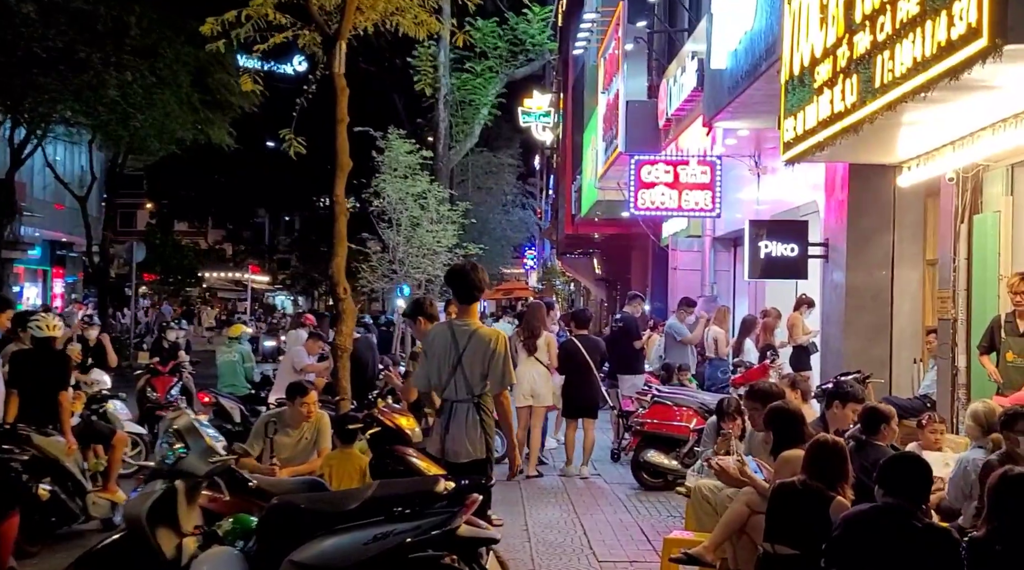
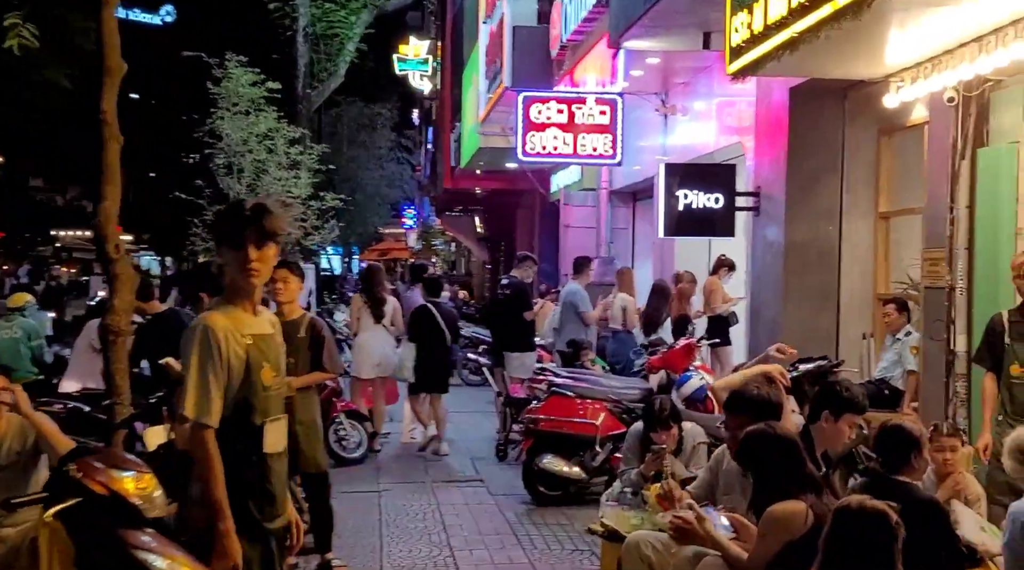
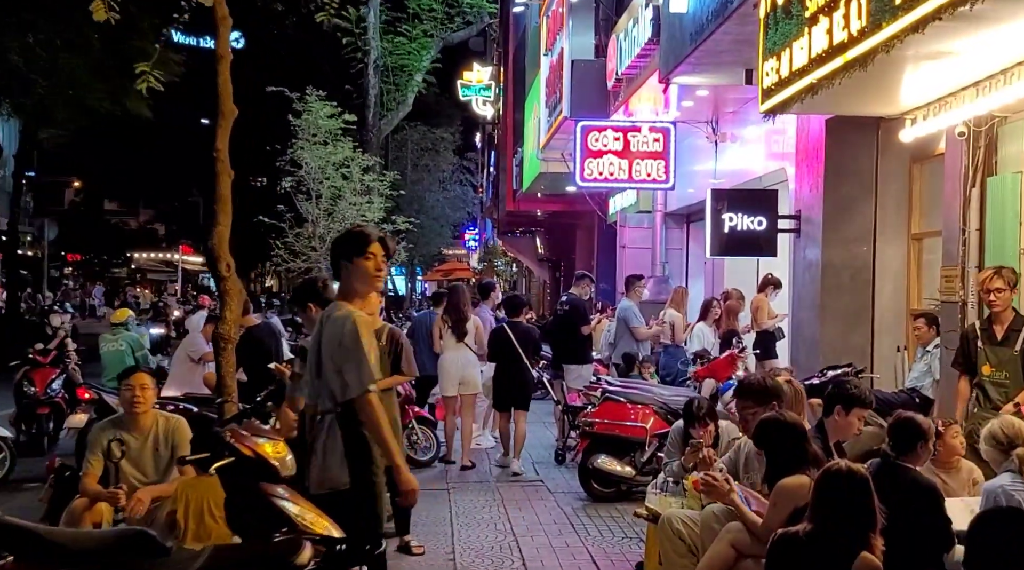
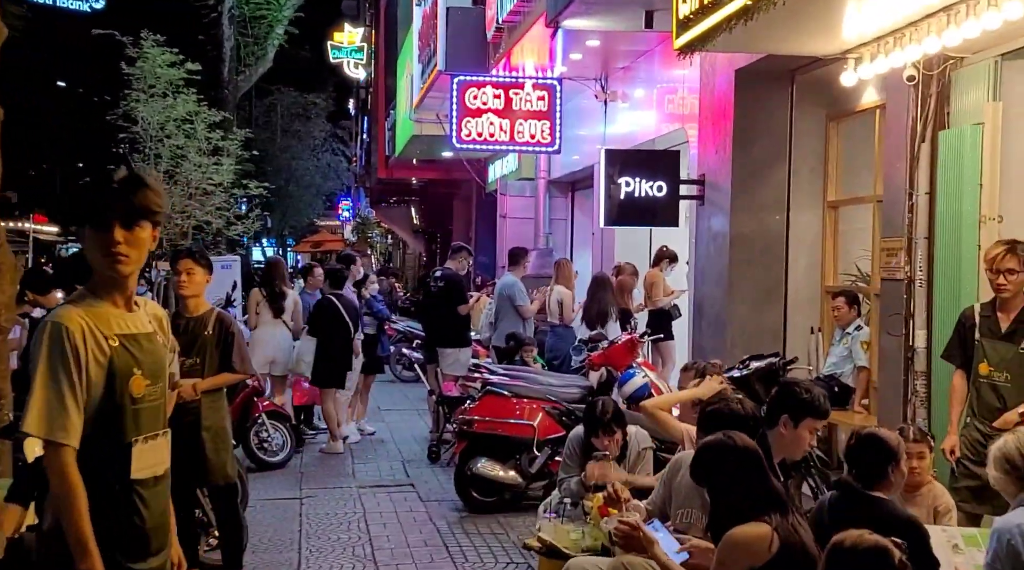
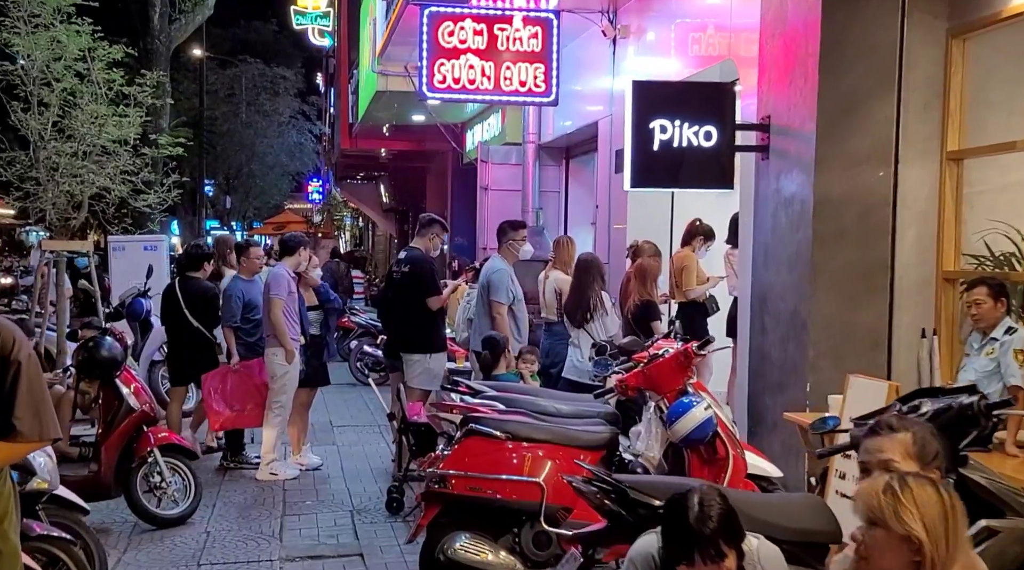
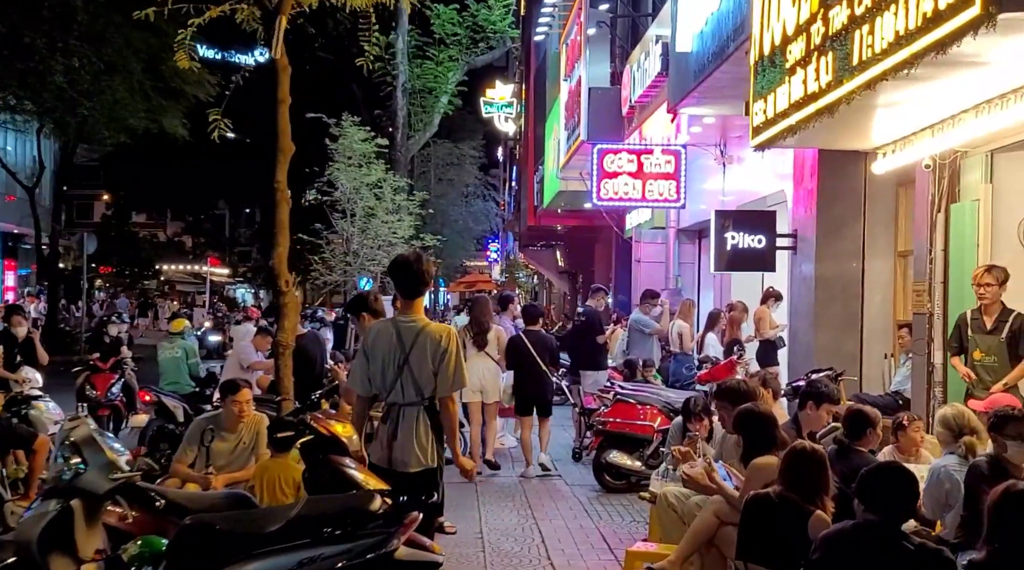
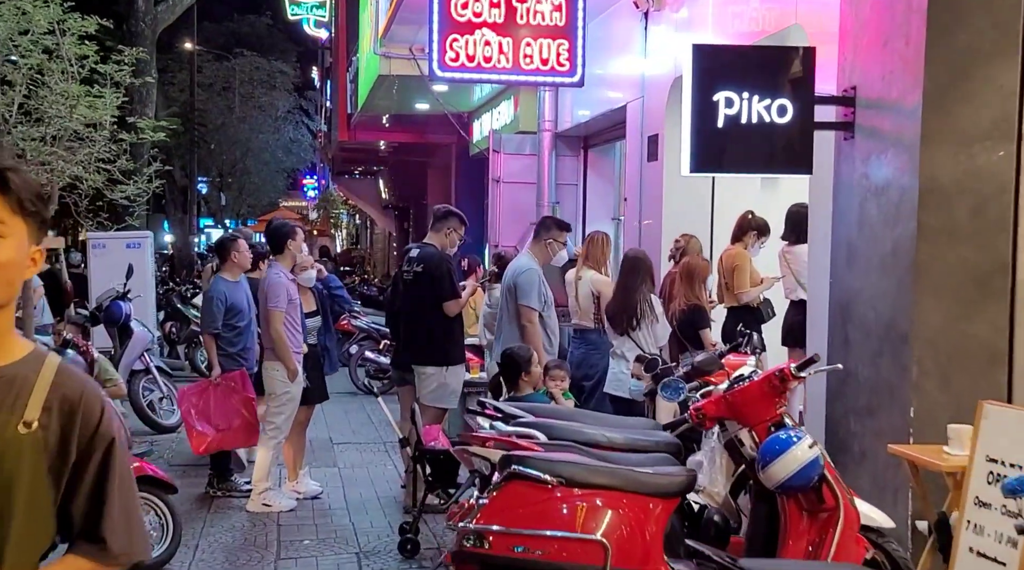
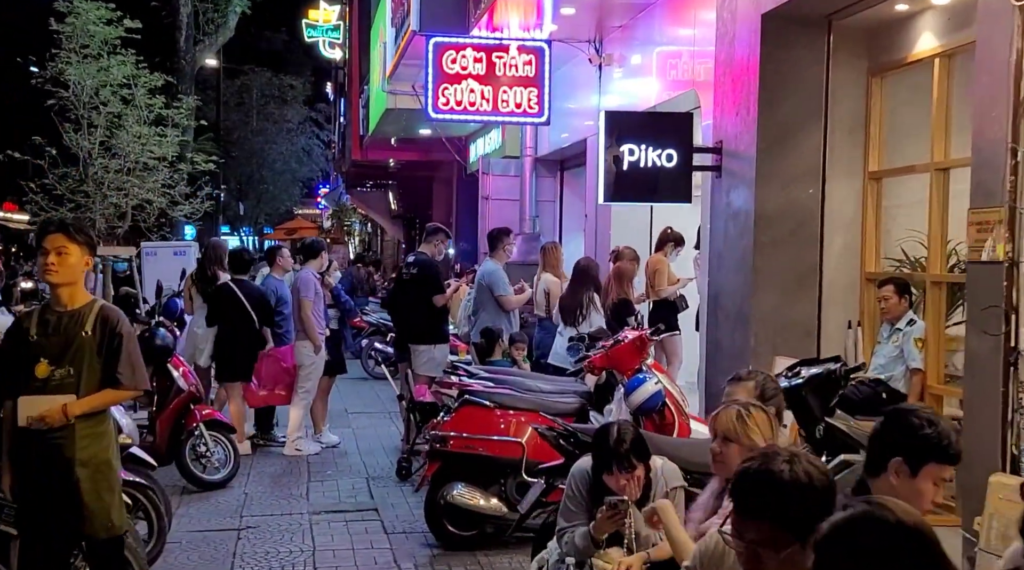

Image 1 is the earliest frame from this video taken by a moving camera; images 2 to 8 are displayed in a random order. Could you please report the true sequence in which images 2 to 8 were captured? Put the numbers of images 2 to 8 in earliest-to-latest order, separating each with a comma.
6, 3, 2, 4, 8, 5, 7
